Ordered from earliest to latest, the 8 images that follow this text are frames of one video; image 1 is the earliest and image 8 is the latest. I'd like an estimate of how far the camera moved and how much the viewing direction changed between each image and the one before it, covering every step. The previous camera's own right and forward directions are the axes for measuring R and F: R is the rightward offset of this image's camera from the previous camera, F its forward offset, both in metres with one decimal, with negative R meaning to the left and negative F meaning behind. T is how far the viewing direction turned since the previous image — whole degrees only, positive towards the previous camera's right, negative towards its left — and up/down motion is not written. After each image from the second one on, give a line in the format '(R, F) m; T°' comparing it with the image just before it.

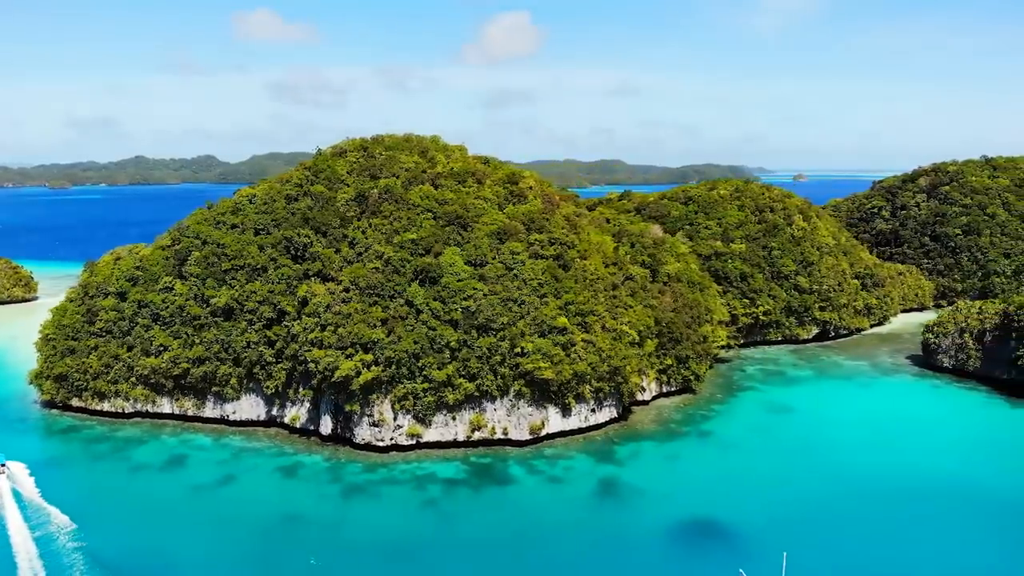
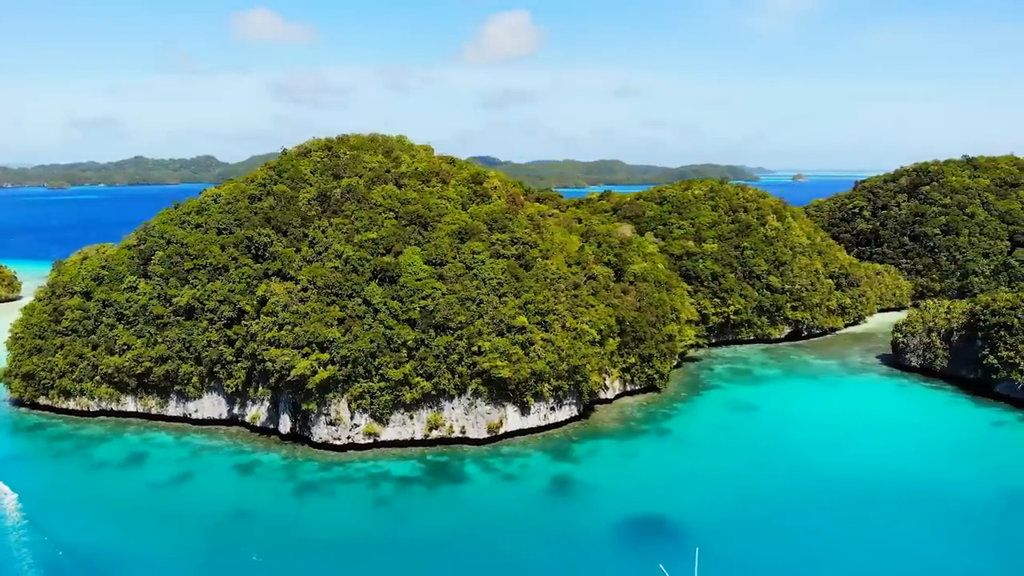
(+2.3, -0.2) m; 0°
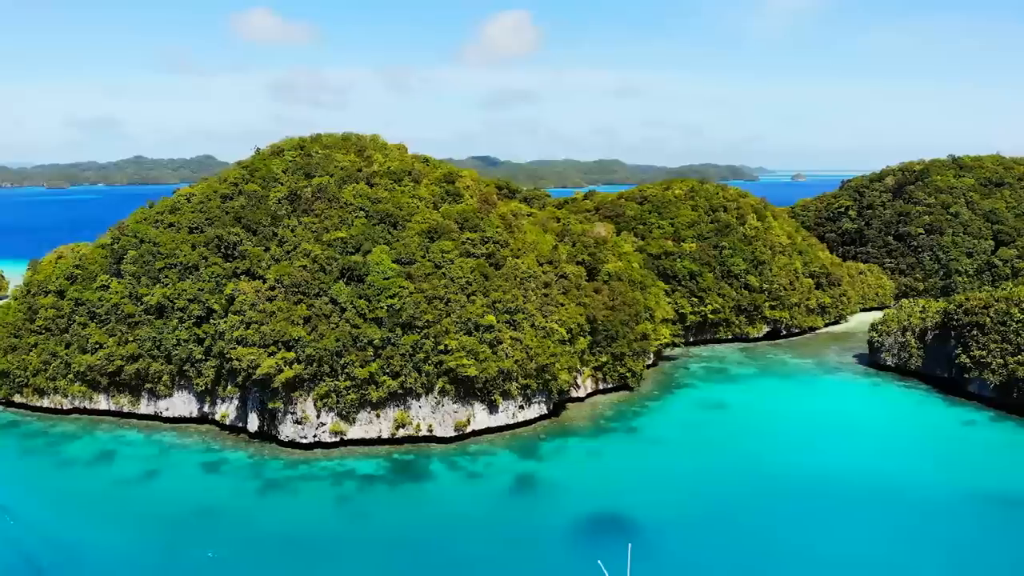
(+1.9, -0.1) m; 0°
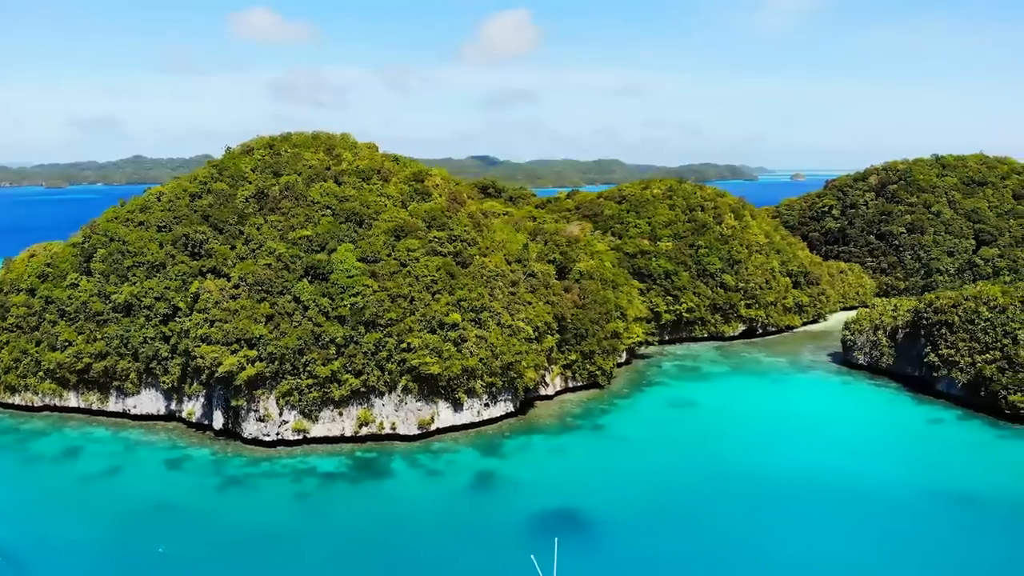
(+2.0, -0.1) m; 0°
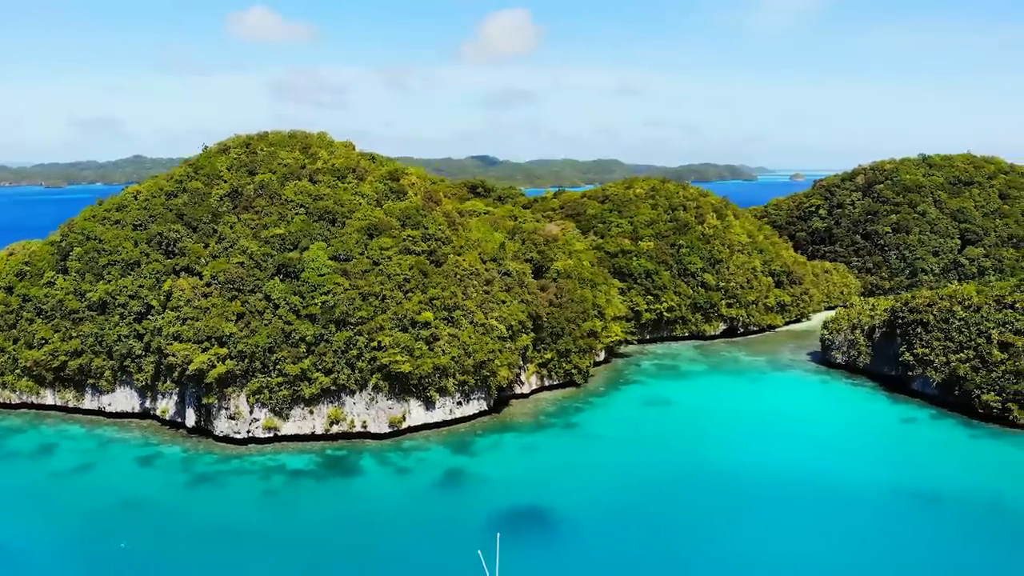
(+1.6, -0.1) m; 0°
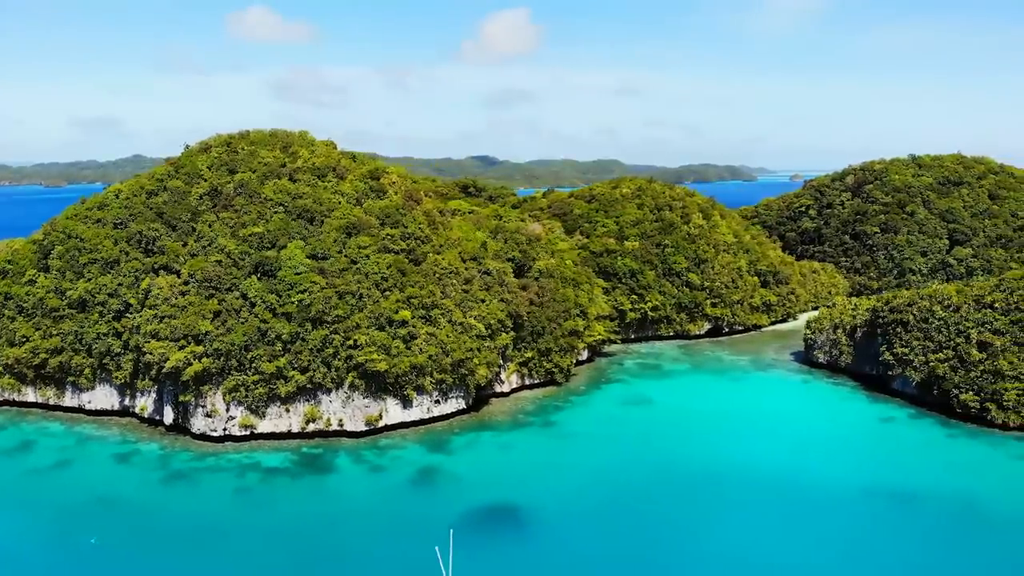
(+1.3, -0.1) m; 0°
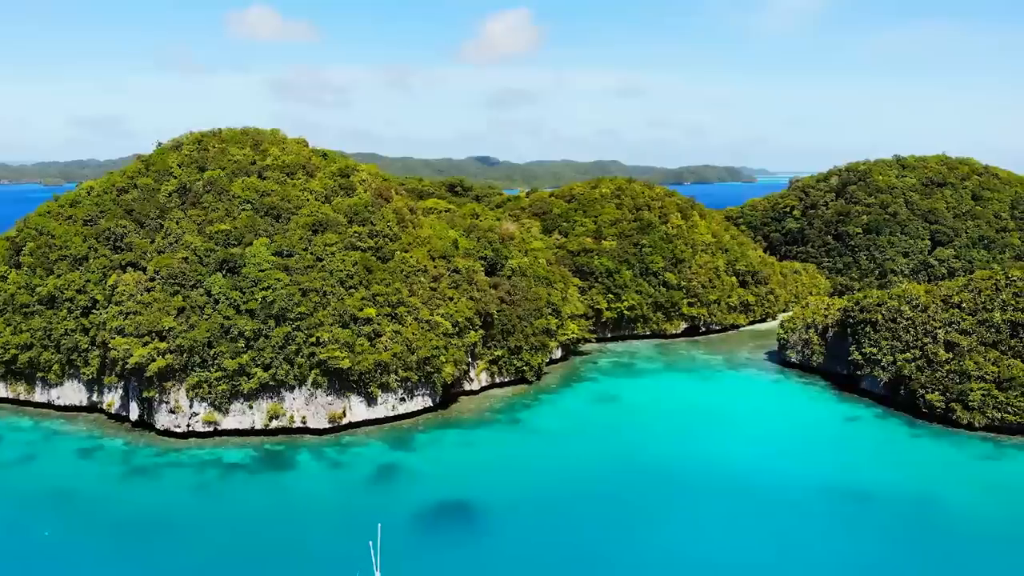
(+2.0, -0.1) m; 0°
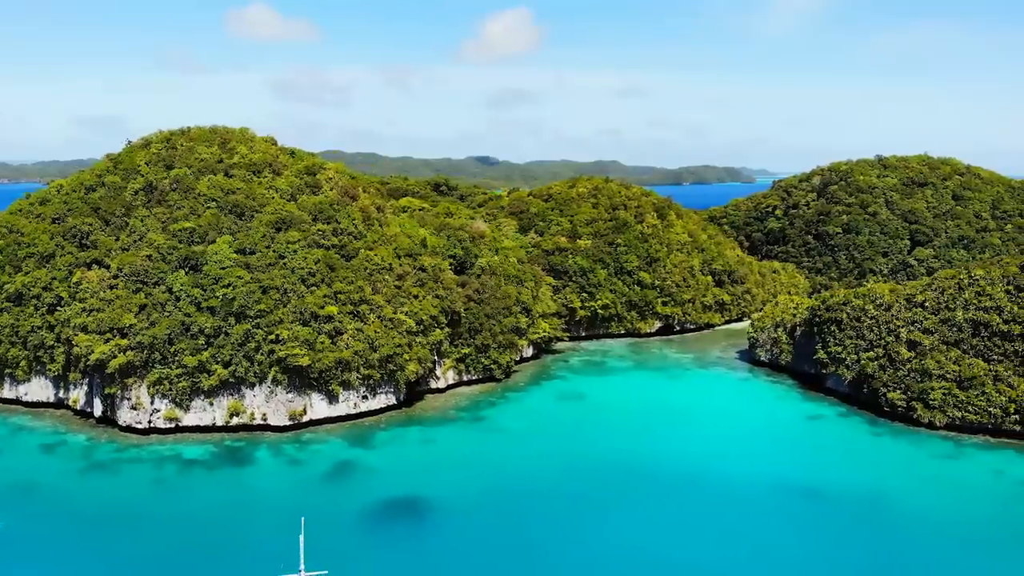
(+2.2, -0.2) m; 0°
